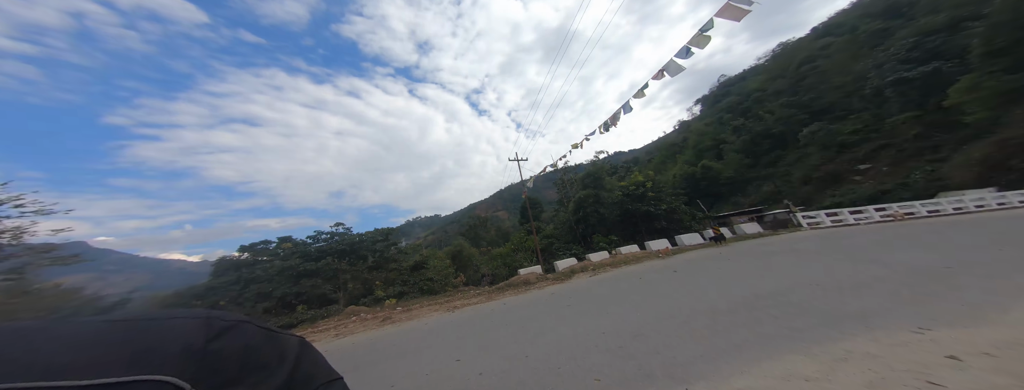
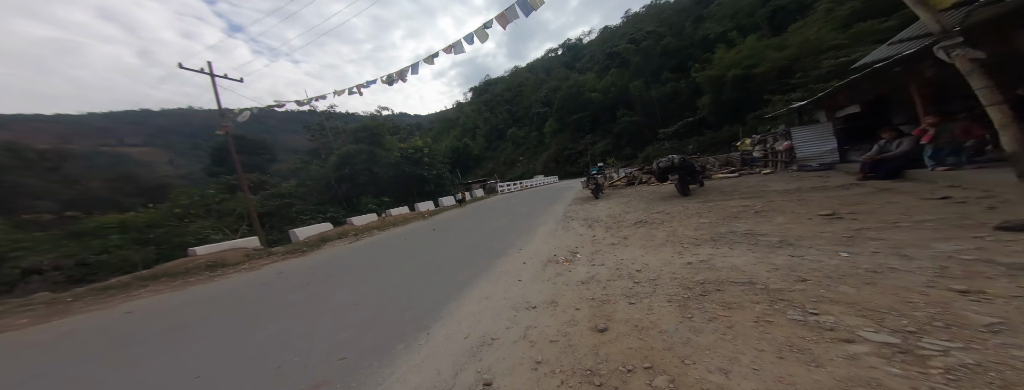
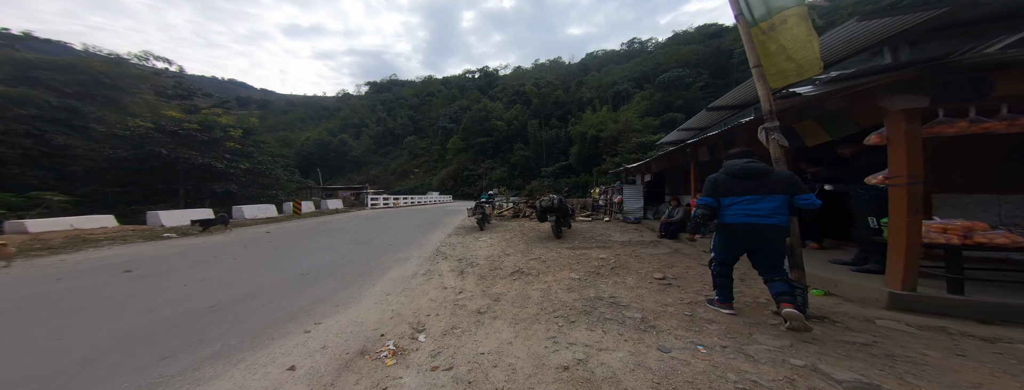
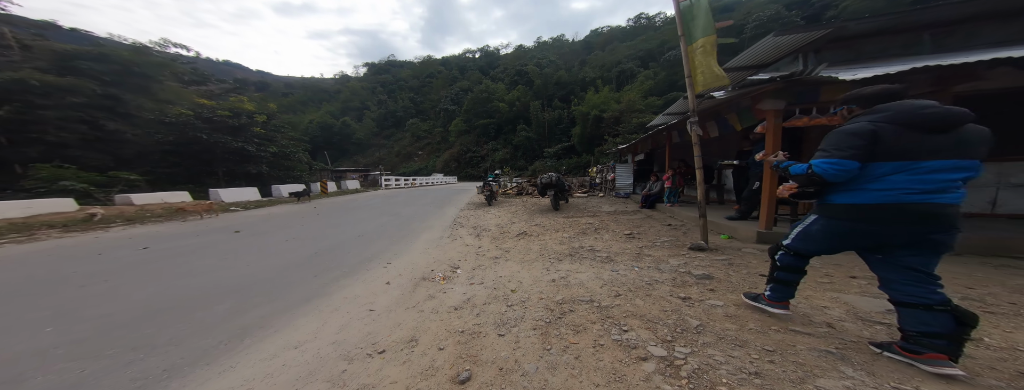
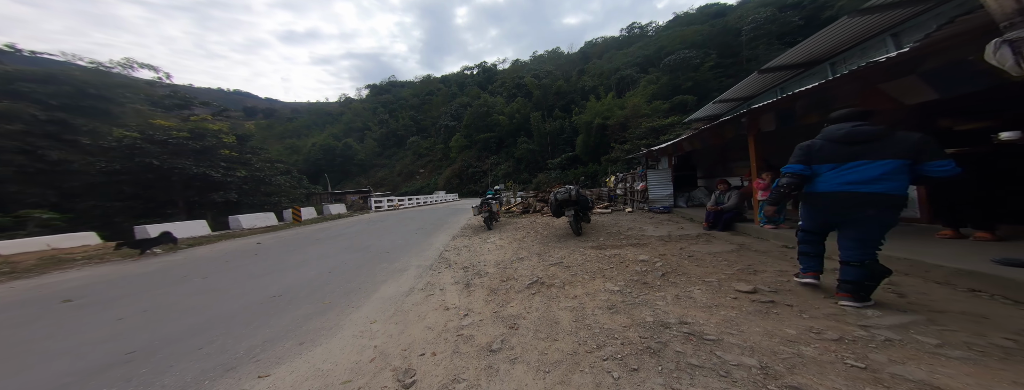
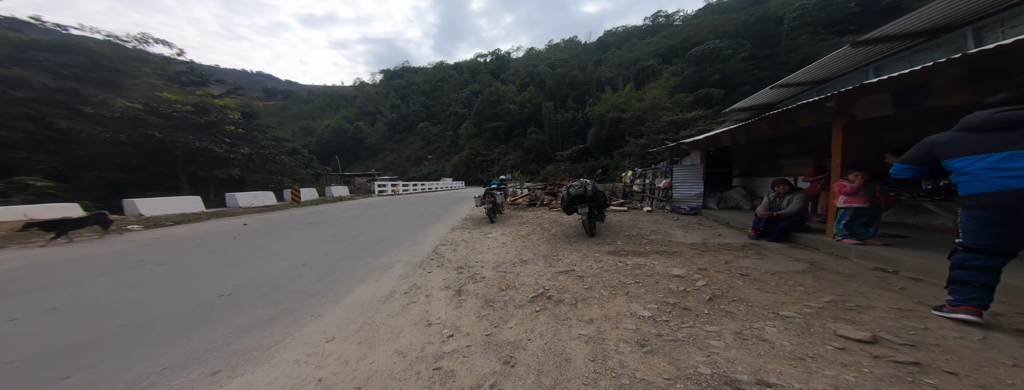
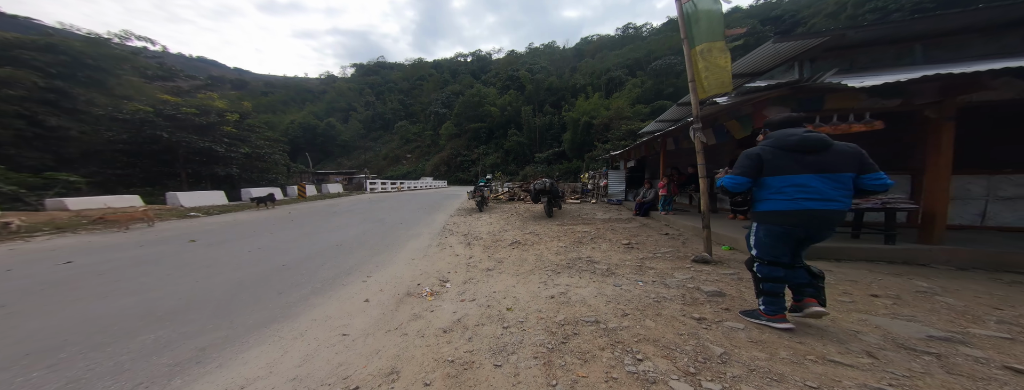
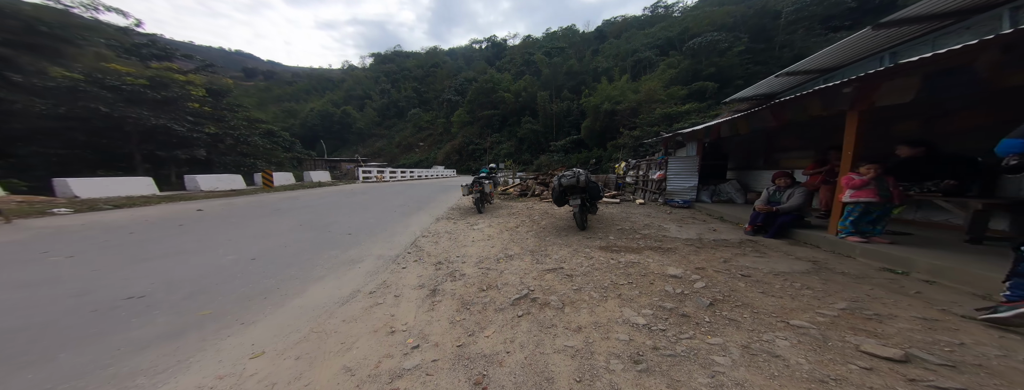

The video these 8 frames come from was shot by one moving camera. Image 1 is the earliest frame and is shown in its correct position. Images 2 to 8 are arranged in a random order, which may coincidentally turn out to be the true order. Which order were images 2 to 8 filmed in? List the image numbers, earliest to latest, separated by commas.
2, 4, 7, 3, 5, 6, 8
